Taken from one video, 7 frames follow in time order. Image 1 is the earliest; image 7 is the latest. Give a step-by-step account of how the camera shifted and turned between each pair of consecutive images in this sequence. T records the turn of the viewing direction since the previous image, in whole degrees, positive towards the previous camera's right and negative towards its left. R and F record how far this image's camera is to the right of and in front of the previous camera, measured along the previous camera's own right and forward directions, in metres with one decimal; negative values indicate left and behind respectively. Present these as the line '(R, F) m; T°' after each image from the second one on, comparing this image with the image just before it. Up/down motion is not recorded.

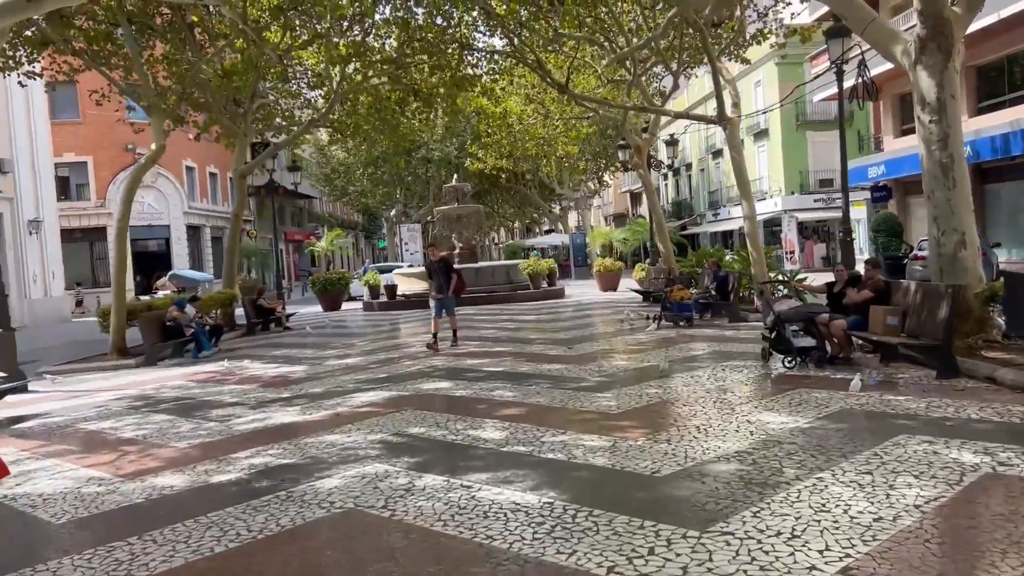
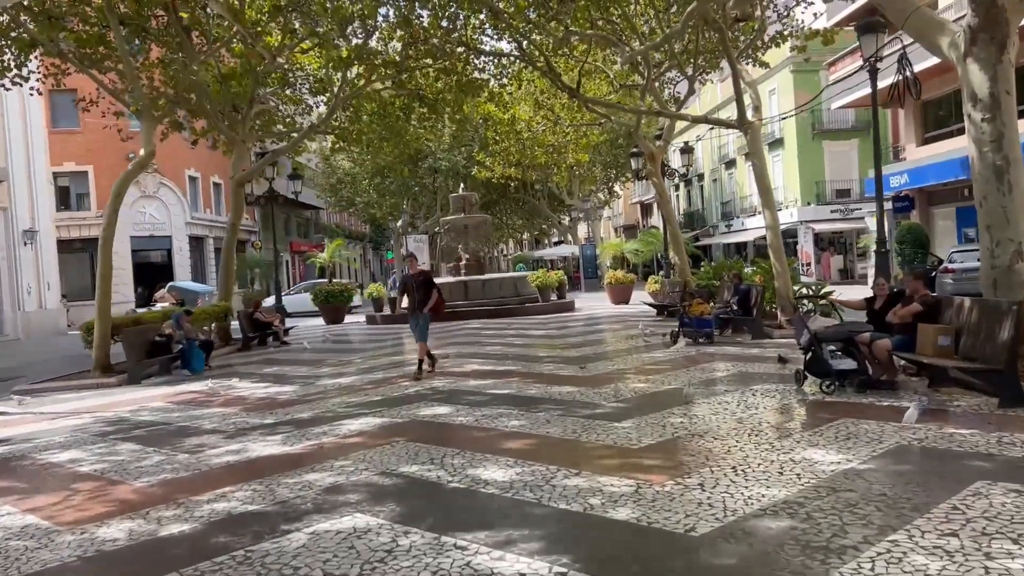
(0.0, +0.7) m; -1°
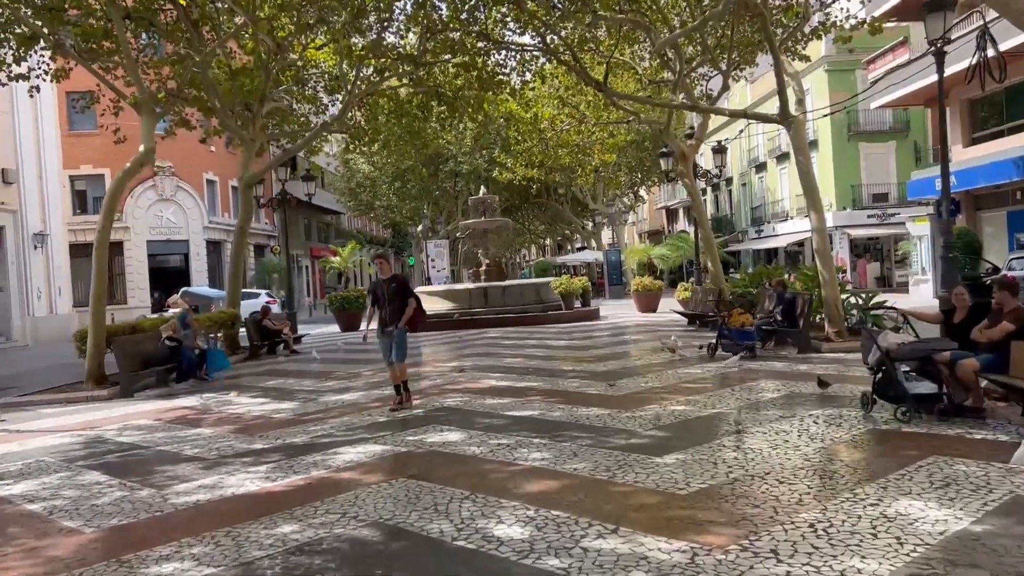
(0.0, +0.9) m; -2°
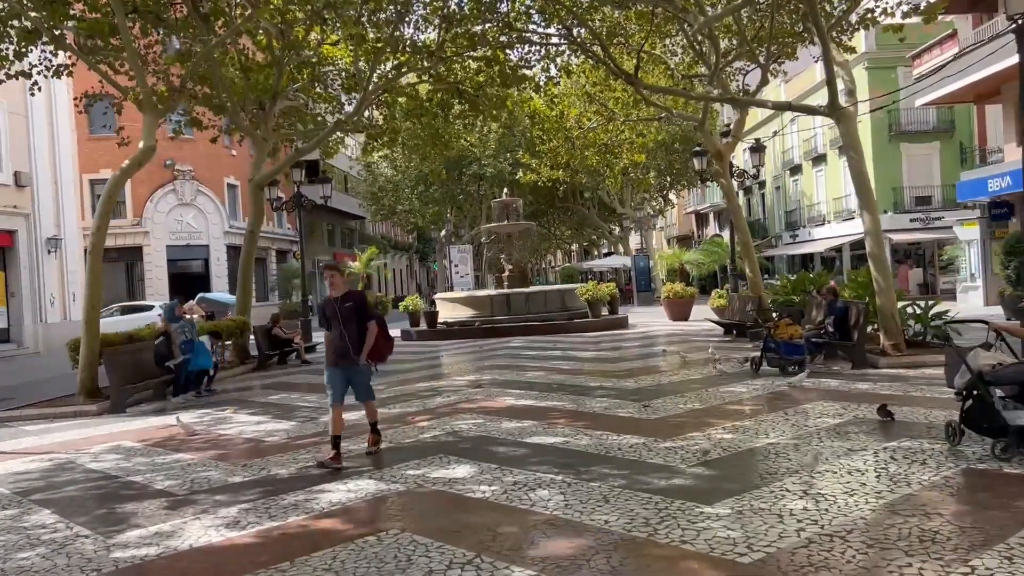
(0.0, +0.9) m; -2°
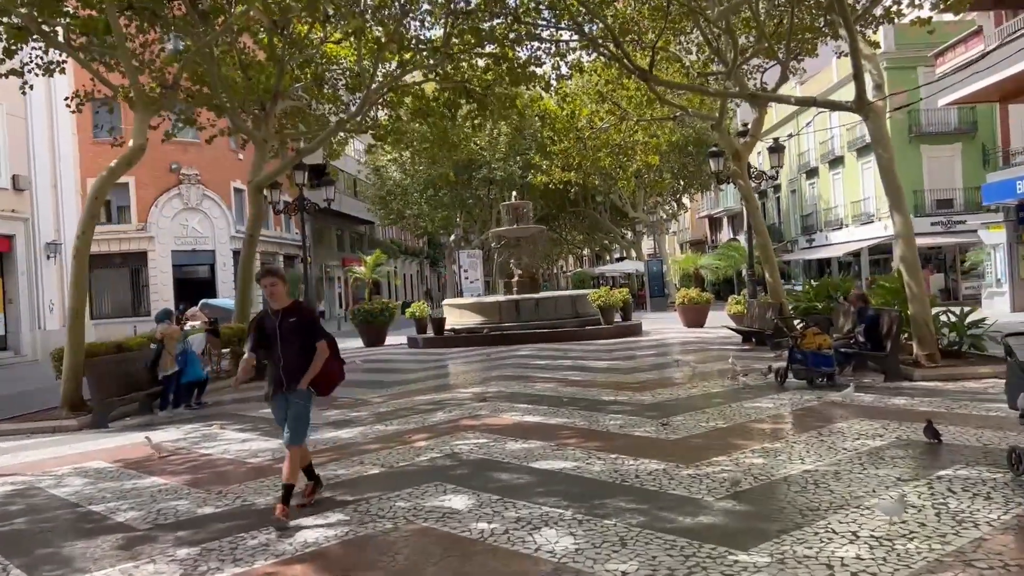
(0.0, +0.6) m; -1°
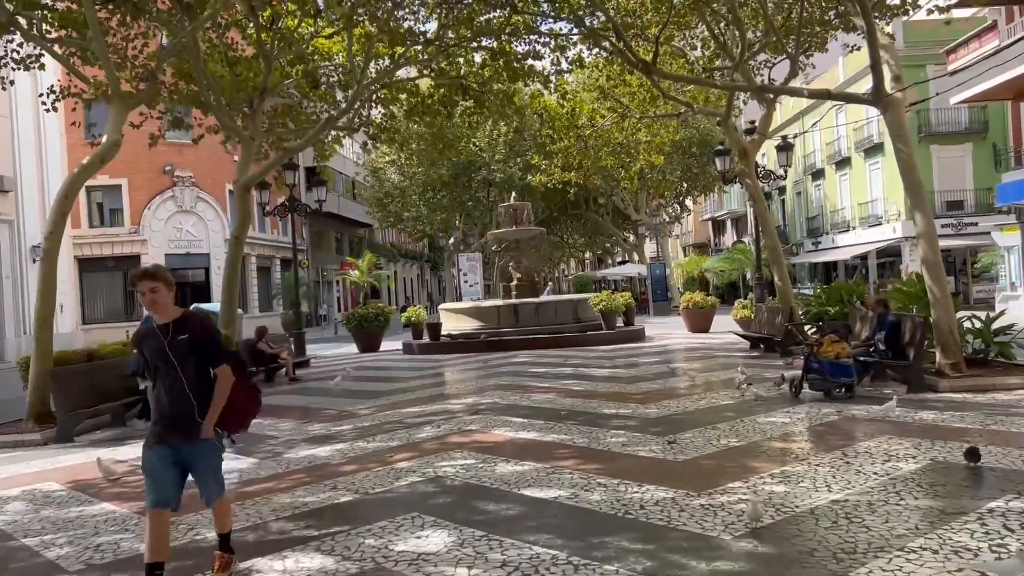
(+0.1, +0.6) m; 0°
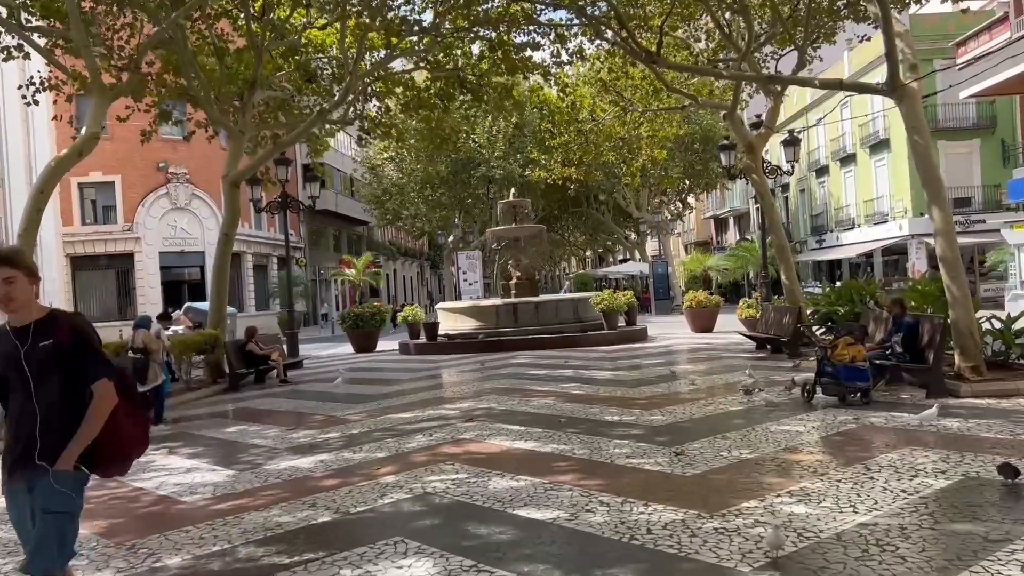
(0.0, +0.4) m; 0°
